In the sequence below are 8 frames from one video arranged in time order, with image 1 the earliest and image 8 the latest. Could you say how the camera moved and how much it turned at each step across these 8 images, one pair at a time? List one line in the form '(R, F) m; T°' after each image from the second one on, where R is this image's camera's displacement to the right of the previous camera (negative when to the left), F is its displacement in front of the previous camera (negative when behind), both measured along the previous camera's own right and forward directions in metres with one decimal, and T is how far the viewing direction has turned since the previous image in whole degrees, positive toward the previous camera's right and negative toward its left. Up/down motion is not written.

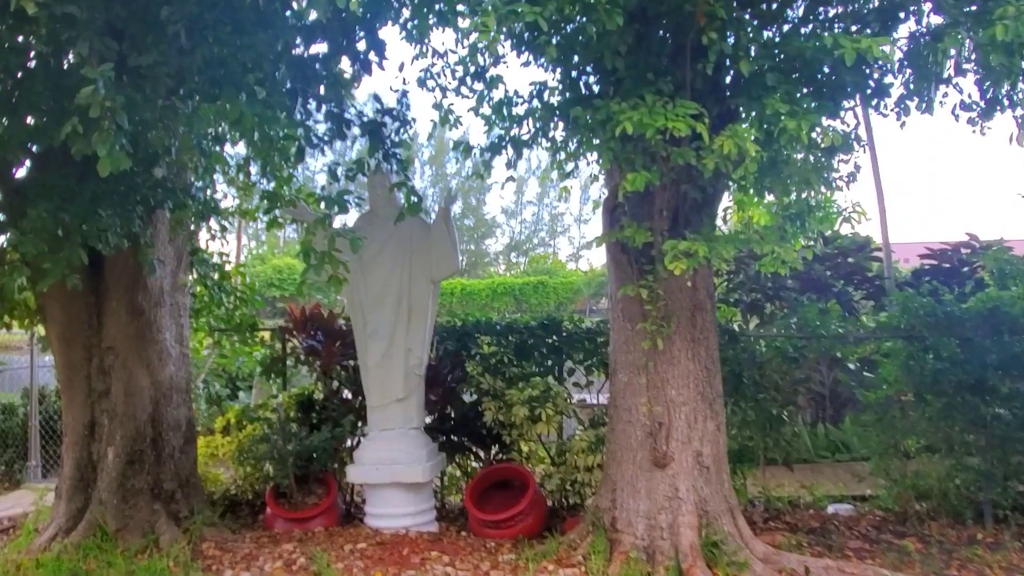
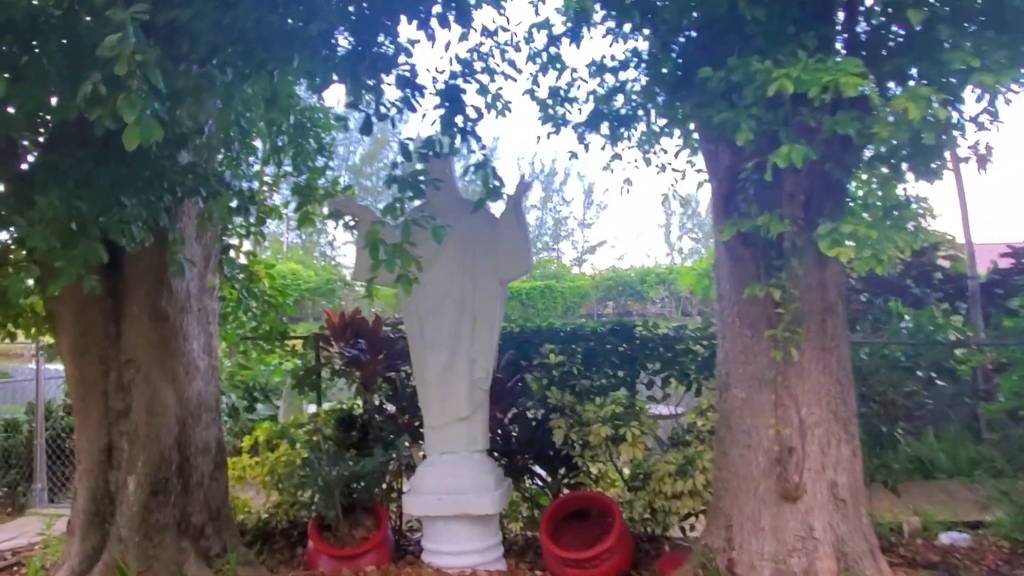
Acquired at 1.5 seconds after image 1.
(-0.4, +0.6) m; 0°
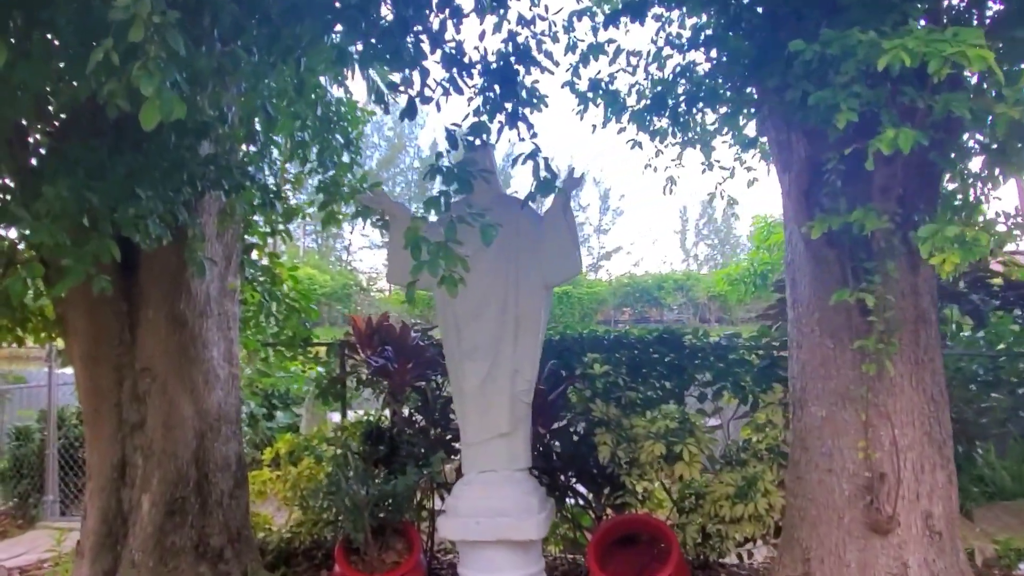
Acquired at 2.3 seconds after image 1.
(-0.2, +0.3) m; -1°
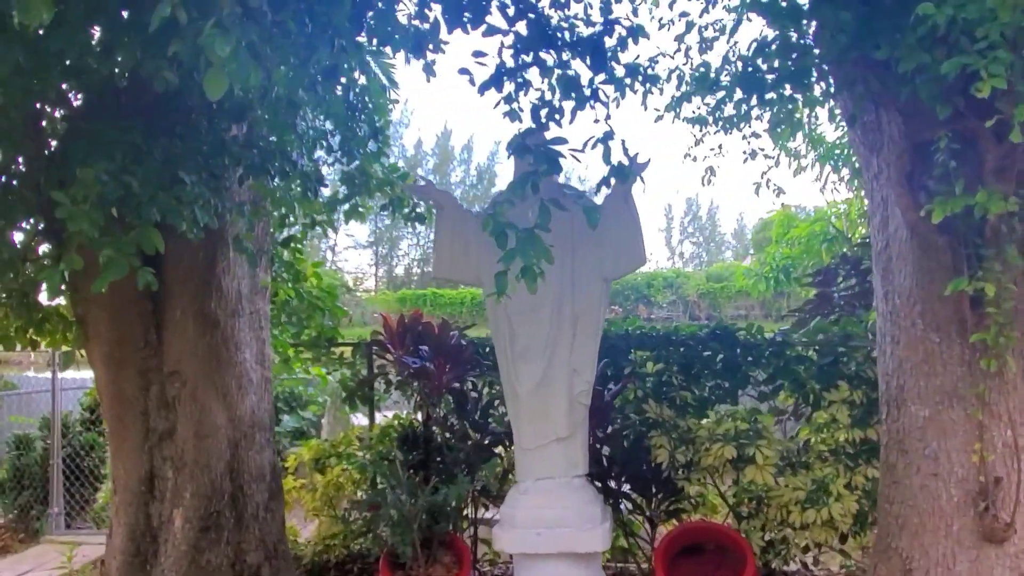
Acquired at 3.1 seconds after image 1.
(-0.4, +0.3) m; +1°
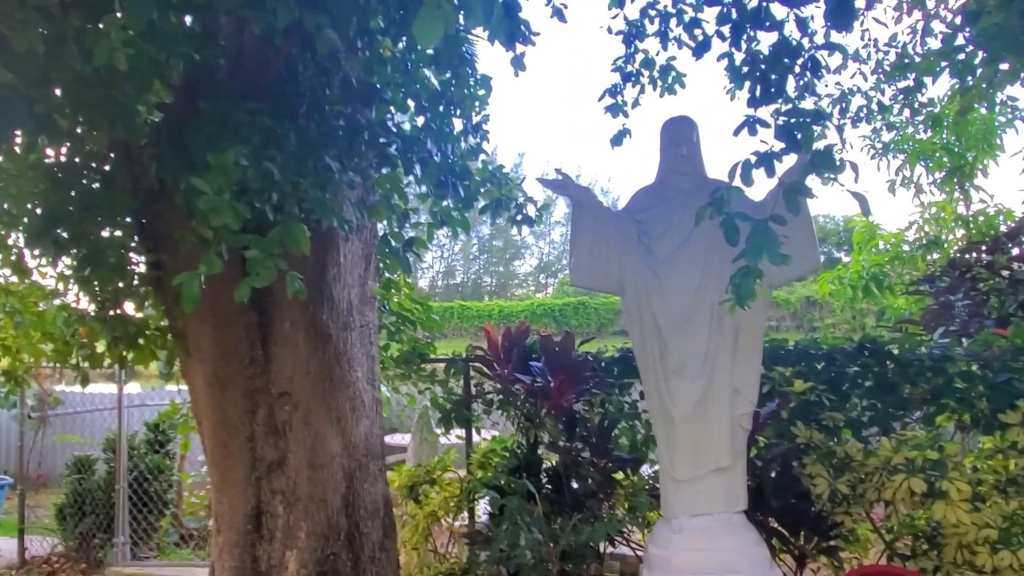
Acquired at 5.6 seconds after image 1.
(-0.6, +0.4) m; -1°
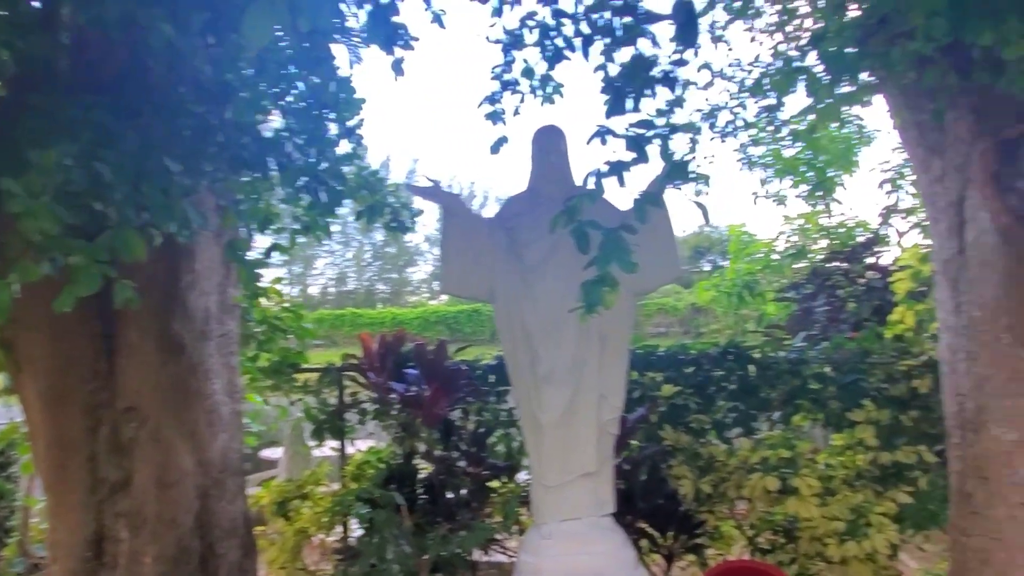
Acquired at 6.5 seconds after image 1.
(+0.1, 0.0) m; +8°
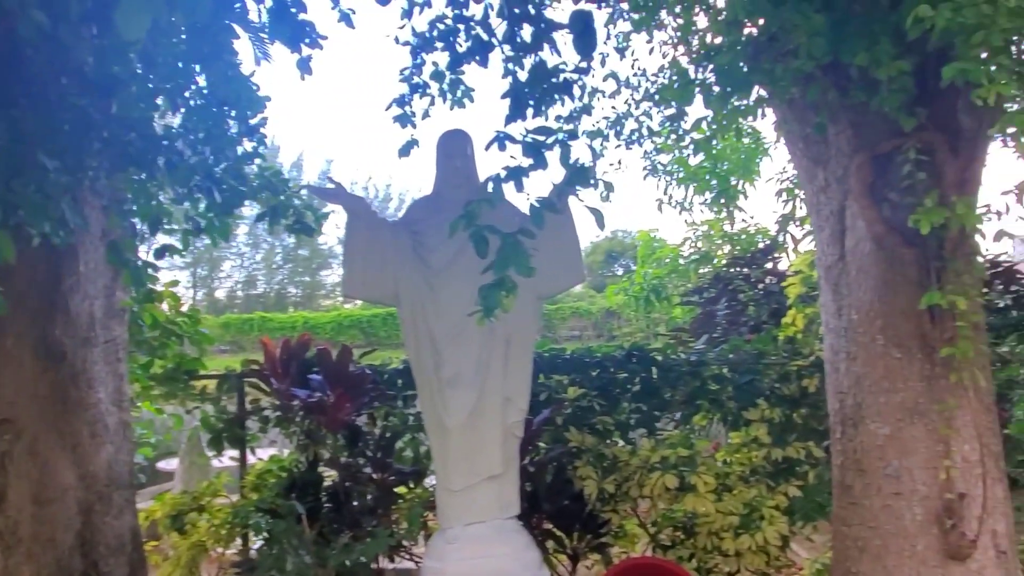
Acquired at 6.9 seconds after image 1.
(+0.1, 0.0) m; +6°
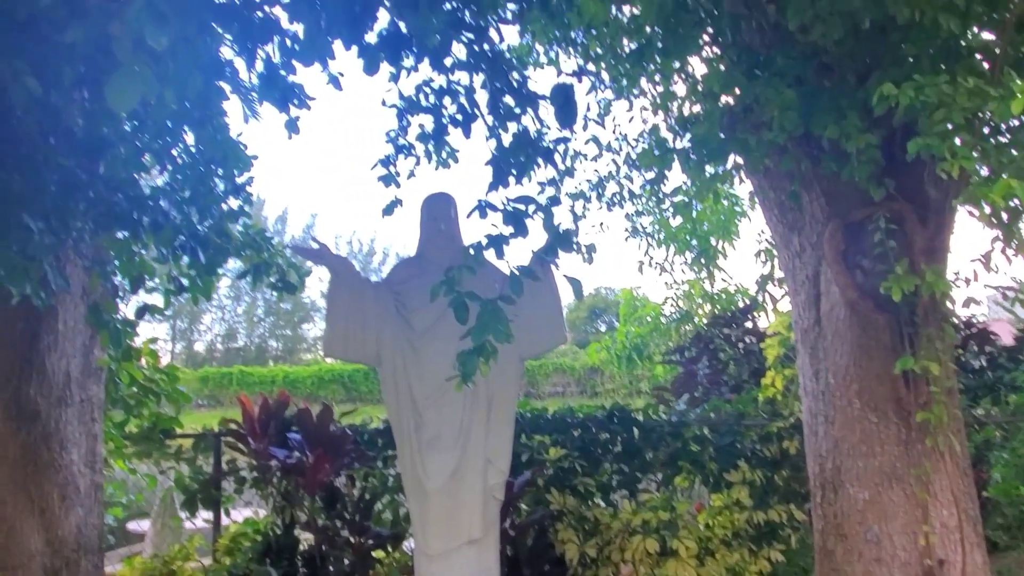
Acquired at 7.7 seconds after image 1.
(0.0, 0.0) m; +1°
